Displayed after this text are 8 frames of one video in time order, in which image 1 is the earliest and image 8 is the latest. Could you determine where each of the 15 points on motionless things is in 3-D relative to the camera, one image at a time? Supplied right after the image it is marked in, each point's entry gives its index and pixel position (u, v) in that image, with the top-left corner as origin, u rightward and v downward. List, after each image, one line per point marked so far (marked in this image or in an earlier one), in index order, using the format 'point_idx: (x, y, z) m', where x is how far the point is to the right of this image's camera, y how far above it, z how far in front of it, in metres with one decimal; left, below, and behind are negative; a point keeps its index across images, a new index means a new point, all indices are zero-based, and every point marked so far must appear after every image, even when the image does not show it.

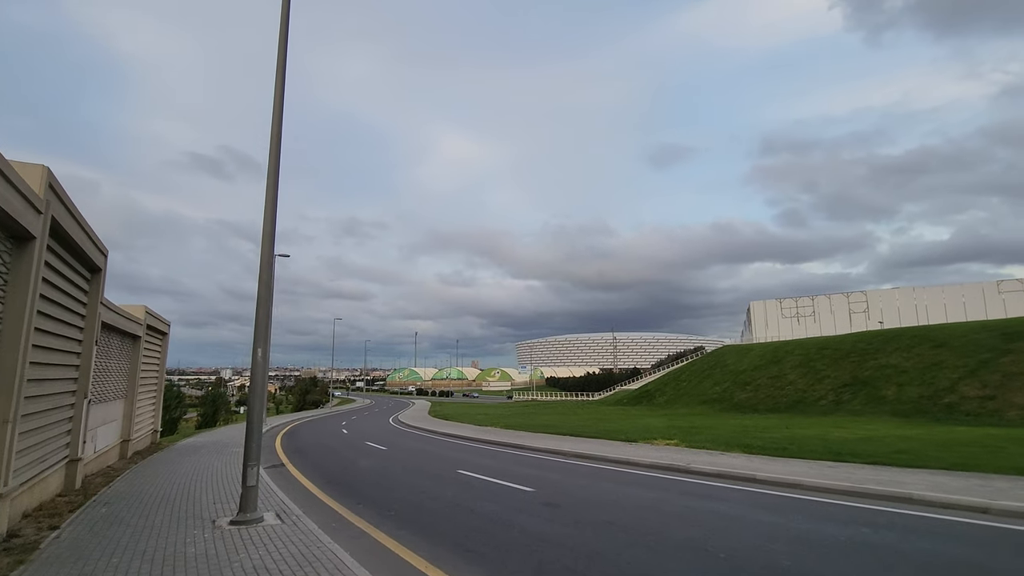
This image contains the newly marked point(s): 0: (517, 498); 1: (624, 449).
0: (+0.1, -3.9, +10.2) m
1: (+3.5, -5.1, +17.1) m
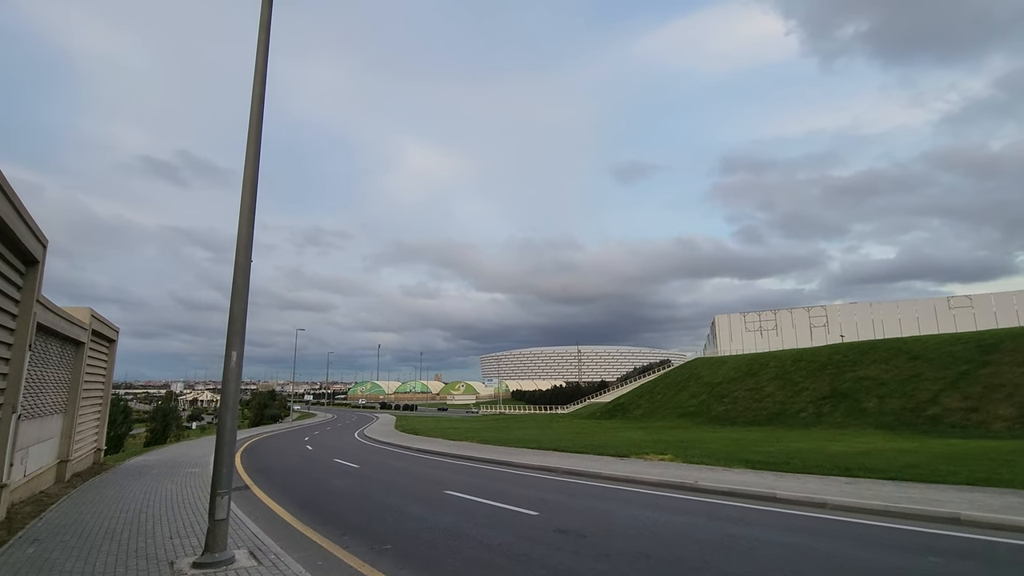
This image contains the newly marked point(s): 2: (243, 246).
0: (+0.2, -3.9, +9.0) m
1: (+3.2, -5.2, +16.1) m
2: (-3.4, +0.5, +7.0) m
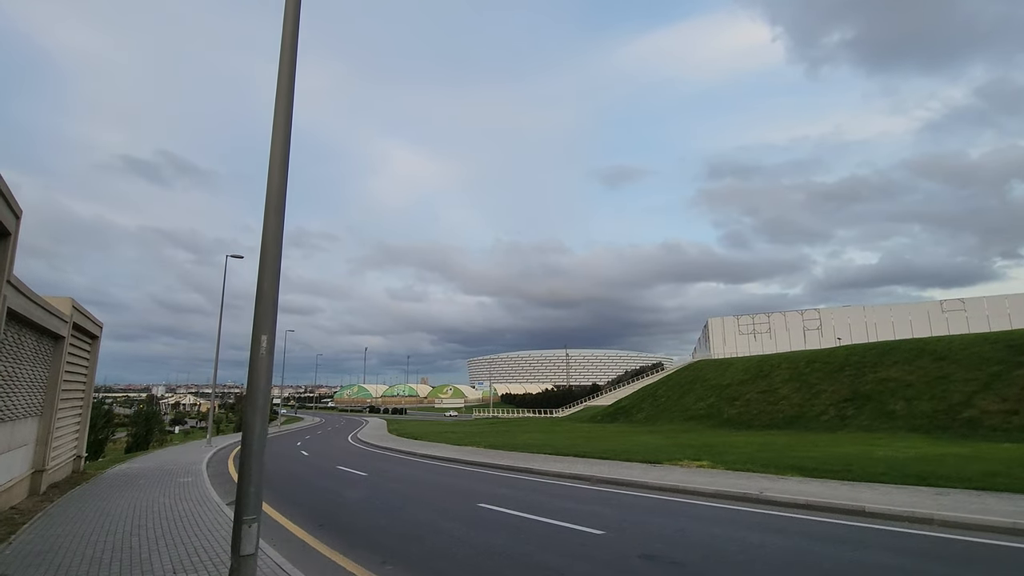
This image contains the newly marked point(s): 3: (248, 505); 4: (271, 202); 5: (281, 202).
0: (+1.2, -3.6, +7.6) m
1: (+3.9, -5.0, +14.8) m
2: (-2.4, +0.9, +5.5) m
3: (-2.3, -1.9, +4.9) m
4: (-2.4, +0.9, +5.5) m
5: (-2.3, +0.9, +5.6) m
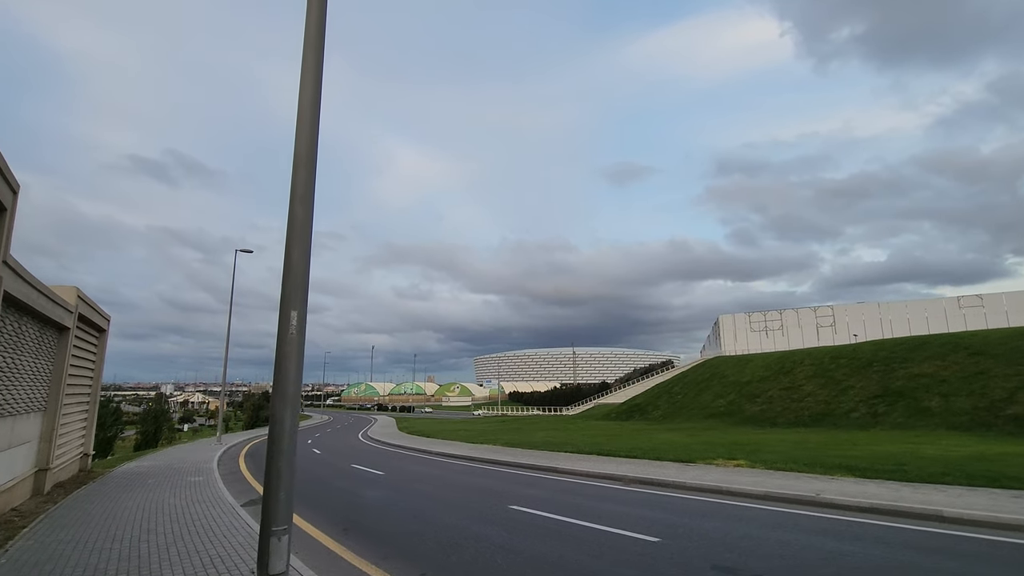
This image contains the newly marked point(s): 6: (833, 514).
0: (+1.8, -3.4, +6.8) m
1: (+4.7, -4.7, +13.9) m
2: (-1.8, +1.1, +4.7) m
3: (-1.7, -1.7, +4.1) m
4: (-1.8, +1.1, +4.7) m
5: (-1.7, +1.2, +4.8) m
6: (+5.4, -3.8, +9.2) m
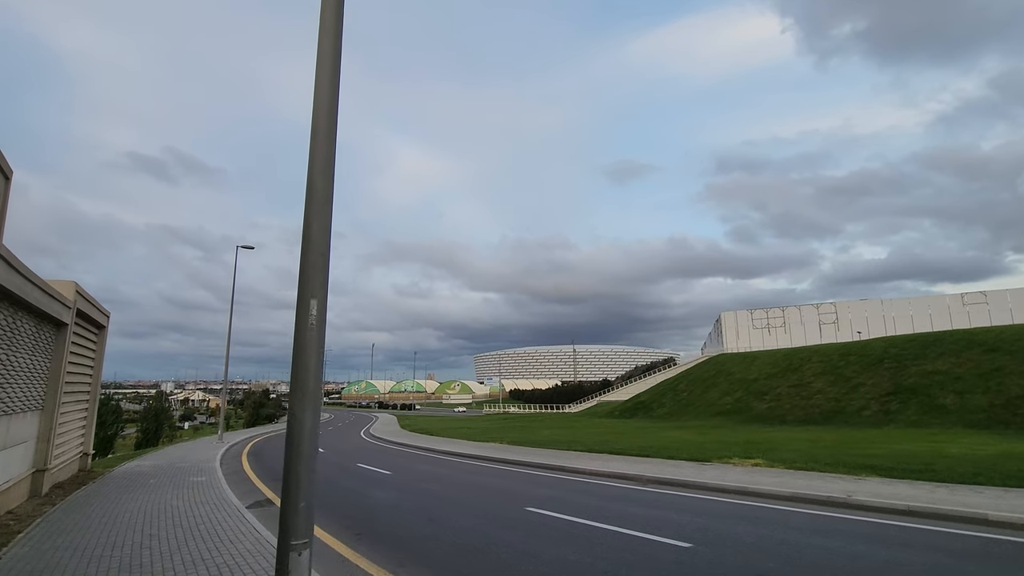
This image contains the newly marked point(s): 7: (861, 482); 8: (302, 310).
0: (+2.2, -3.2, +6.3) m
1: (+5.0, -4.6, +13.5) m
2: (-1.5, +1.2, +4.2) m
3: (-1.4, -1.6, +3.6) m
4: (-1.5, +1.2, +4.2) m
5: (-1.4, +1.3, +4.3) m
6: (+5.7, -3.7, +8.8) m
7: (+7.0, -3.9, +11.0) m
8: (-1.5, -0.1, +3.9) m
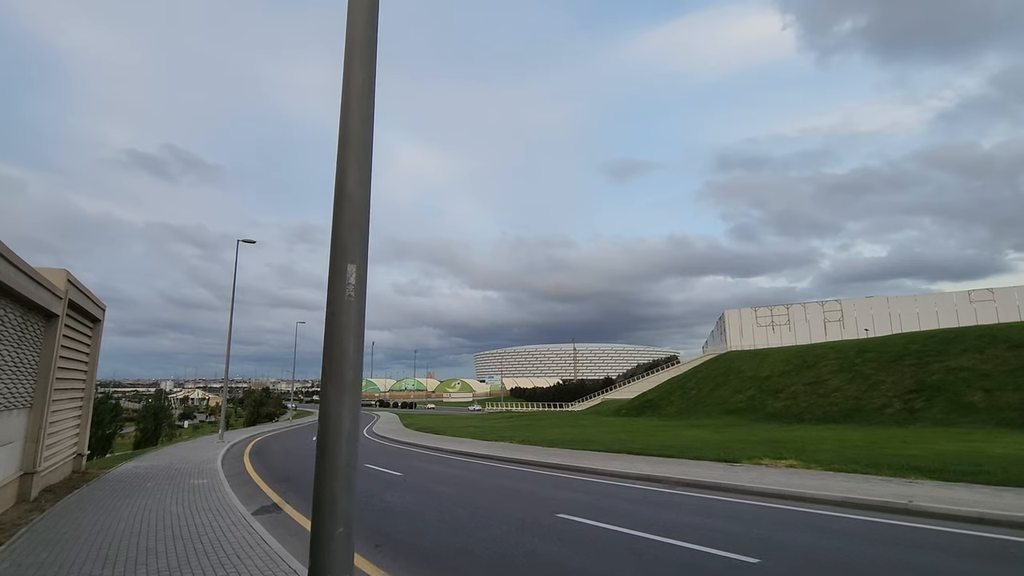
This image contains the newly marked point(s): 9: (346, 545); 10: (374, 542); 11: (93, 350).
0: (+2.7, -3.0, +5.5) m
1: (+5.5, -4.3, +12.7) m
2: (-0.9, +1.4, +3.4) m
3: (-0.9, -1.4, +2.8) m
4: (-1.0, +1.4, +3.4) m
5: (-0.9, +1.5, +3.5) m
6: (+6.2, -3.4, +8.0) m
7: (+7.5, -3.7, +10.2) m
8: (-1.0, +0.1, +3.0) m
9: (-0.9, -1.3, +2.8) m
10: (-2.0, -3.6, +7.7) m
11: (-12.0, -1.8, +15.8) m
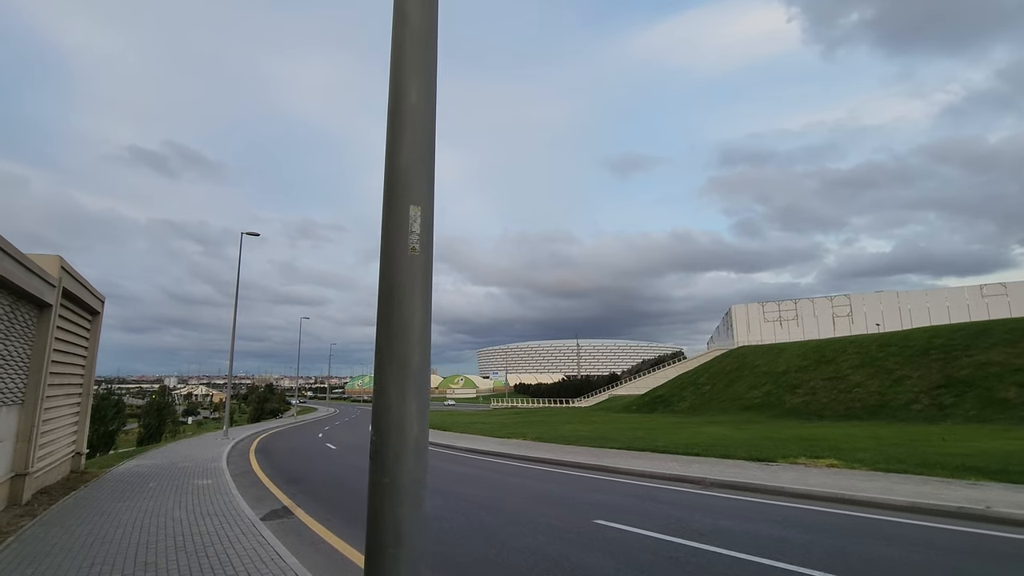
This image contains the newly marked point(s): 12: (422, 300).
0: (+3.2, -2.8, +4.7) m
1: (+6.0, -4.1, +11.8) m
2: (-0.5, +1.6, +2.5) m
3: (-0.4, -1.2, +2.0) m
4: (-0.5, +1.6, +2.5) m
5: (-0.4, +1.7, +2.6) m
6: (+6.7, -3.2, +7.1) m
7: (+8.0, -3.4, +9.4) m
8: (-0.5, +0.3, +2.2) m
9: (-0.4, -1.1, +2.0) m
10: (-1.5, -3.4, +6.9) m
11: (-11.5, -1.5, +15.0) m
12: (-0.4, -0.1, +2.1) m
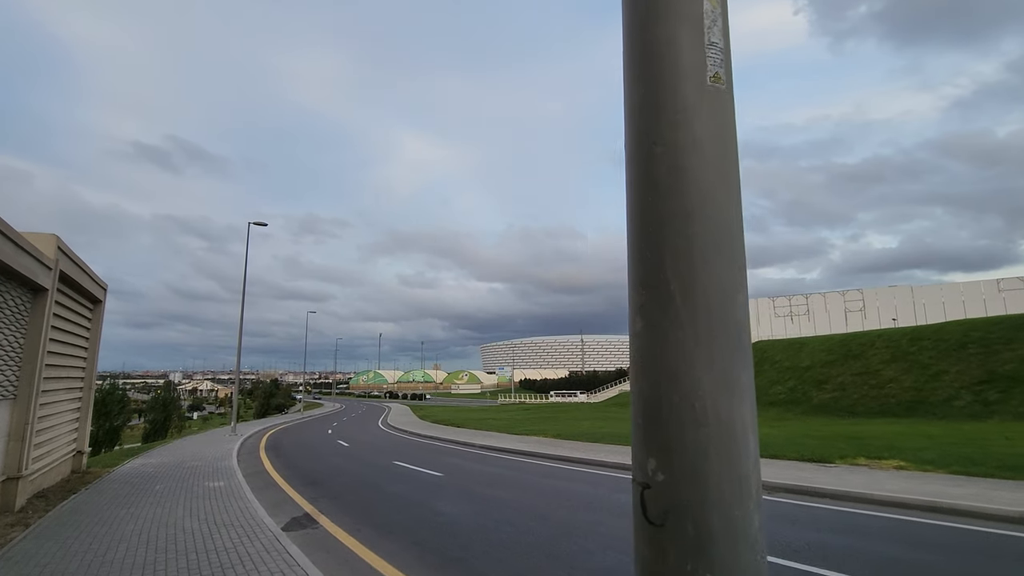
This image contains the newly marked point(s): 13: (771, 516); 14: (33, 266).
0: (+3.9, -2.6, +3.6) m
1: (+6.8, -3.7, +10.7) m
2: (+0.3, +1.9, +1.4) m
3: (+0.3, -0.9, +0.9) m
4: (+0.3, +1.9, +1.4) m
5: (+0.3, +1.9, +1.5) m
6: (+7.5, -2.9, +6.0) m
7: (+8.8, -3.1, +8.2) m
8: (+0.3, +0.5, +1.1) m
9: (+0.4, -0.9, +0.9) m
10: (-0.7, -3.1, +5.9) m
11: (-10.7, -1.2, +14.0) m
12: (+0.4, +0.2, +1.0) m
13: (+4.0, -3.5, +8.4) m
14: (-7.8, +0.3, +8.9) m
